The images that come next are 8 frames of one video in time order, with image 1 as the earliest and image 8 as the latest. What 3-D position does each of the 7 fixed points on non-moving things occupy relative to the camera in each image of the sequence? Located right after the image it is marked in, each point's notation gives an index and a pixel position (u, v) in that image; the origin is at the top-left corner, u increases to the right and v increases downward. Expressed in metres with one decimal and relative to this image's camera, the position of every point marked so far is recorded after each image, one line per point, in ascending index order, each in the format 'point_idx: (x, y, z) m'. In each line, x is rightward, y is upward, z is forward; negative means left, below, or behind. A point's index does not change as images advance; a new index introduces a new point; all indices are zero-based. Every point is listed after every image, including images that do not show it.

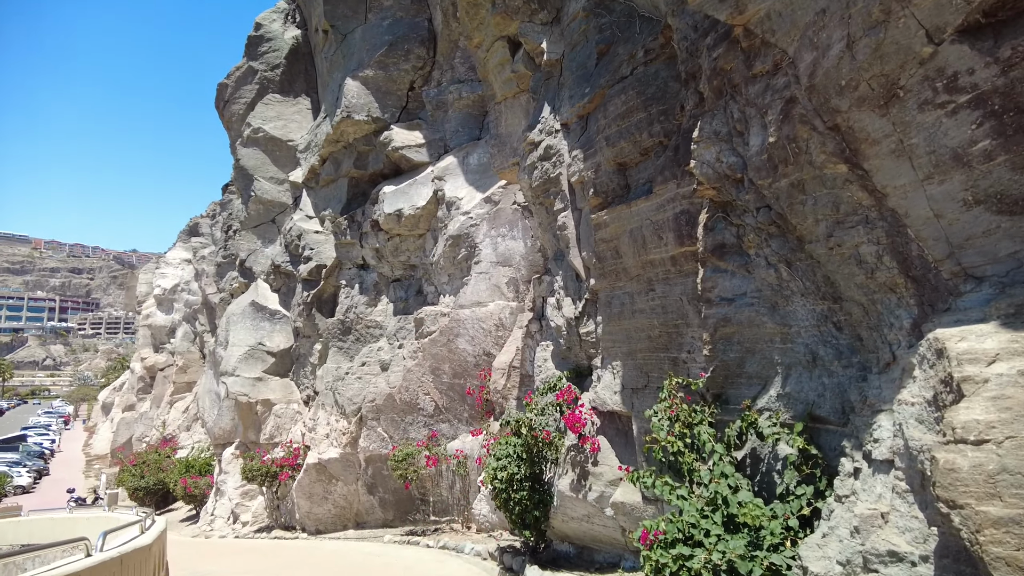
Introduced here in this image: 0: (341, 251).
0: (-5.1, +1.1, +18.8) m
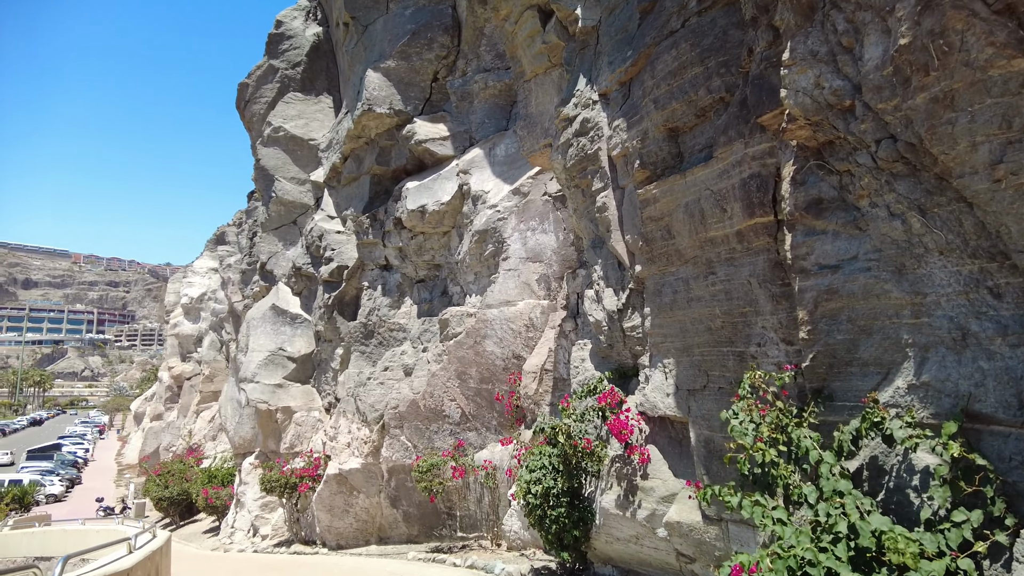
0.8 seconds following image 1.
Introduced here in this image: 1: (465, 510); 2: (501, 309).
0: (-4.2, +1.1, +18.0) m
1: (-1.0, -4.9, +13.9) m
2: (-0.3, -0.5, +13.8) m
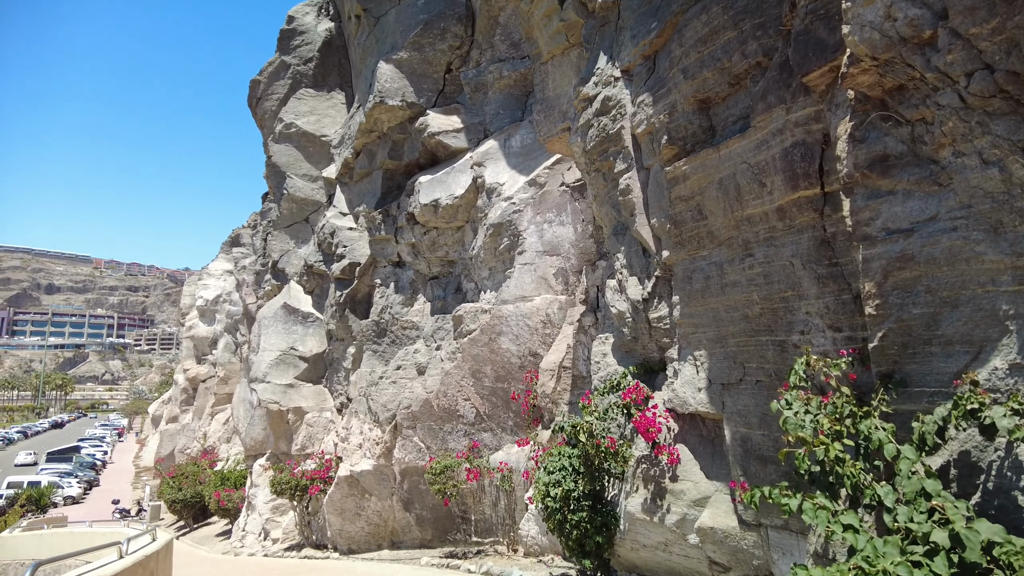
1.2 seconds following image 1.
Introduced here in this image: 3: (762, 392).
0: (-3.8, +1.1, +17.6) m
1: (-0.7, -4.8, +13.3) m
2: (+0.1, -0.4, +13.3) m
3: (+2.4, -1.0, +6.2) m
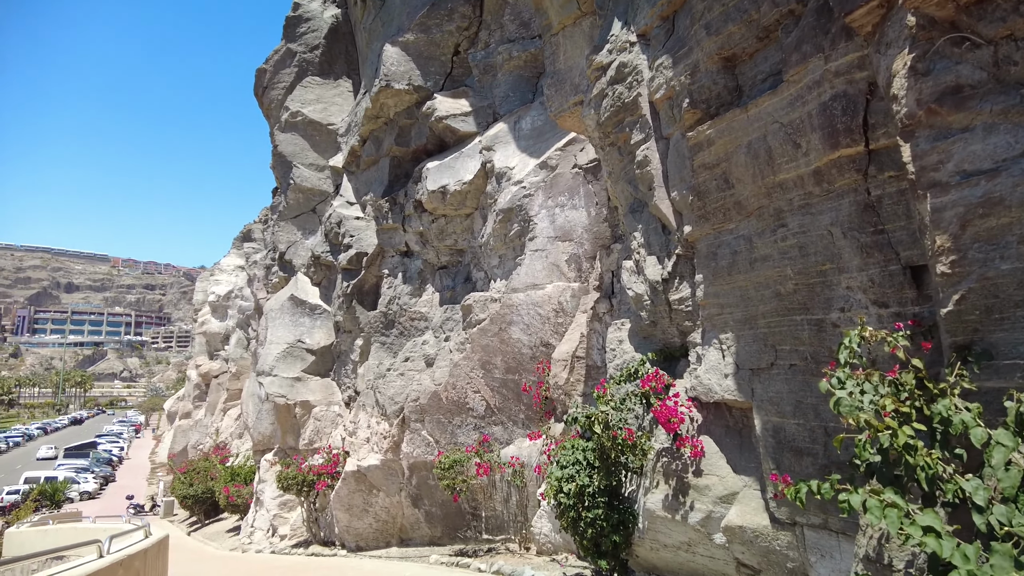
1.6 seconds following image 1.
0: (-3.5, +1.4, +17.1) m
1: (-0.4, -4.5, +12.8) m
2: (+0.3, -0.1, +12.7) m
3: (+2.5, -0.8, +5.6) m
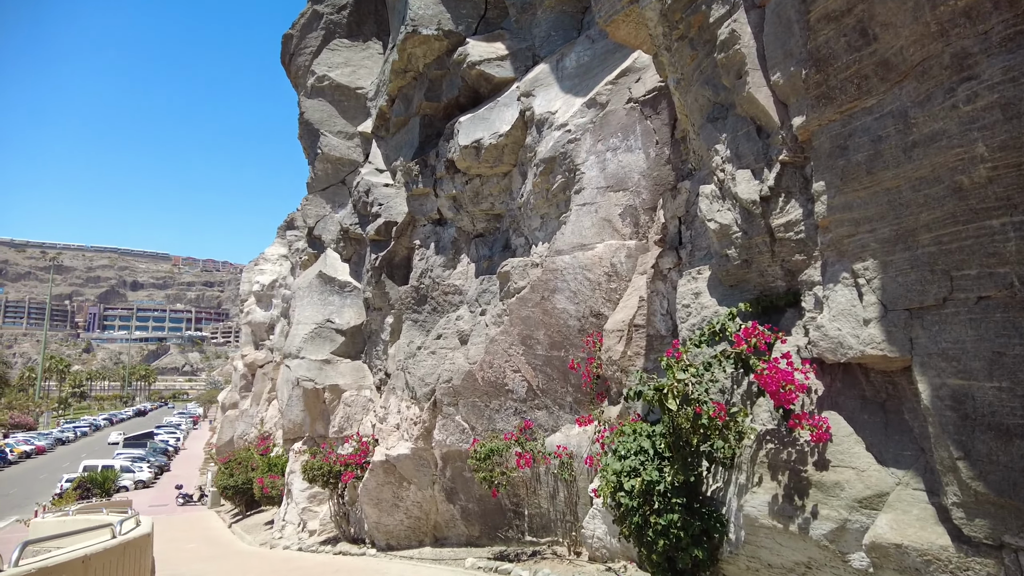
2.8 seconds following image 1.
0: (-2.4, +2.1, +15.5) m
1: (+0.4, -3.8, +11.0) m
2: (+1.1, +0.6, +10.9) m
3: (+2.7, -0.1, +3.6) m
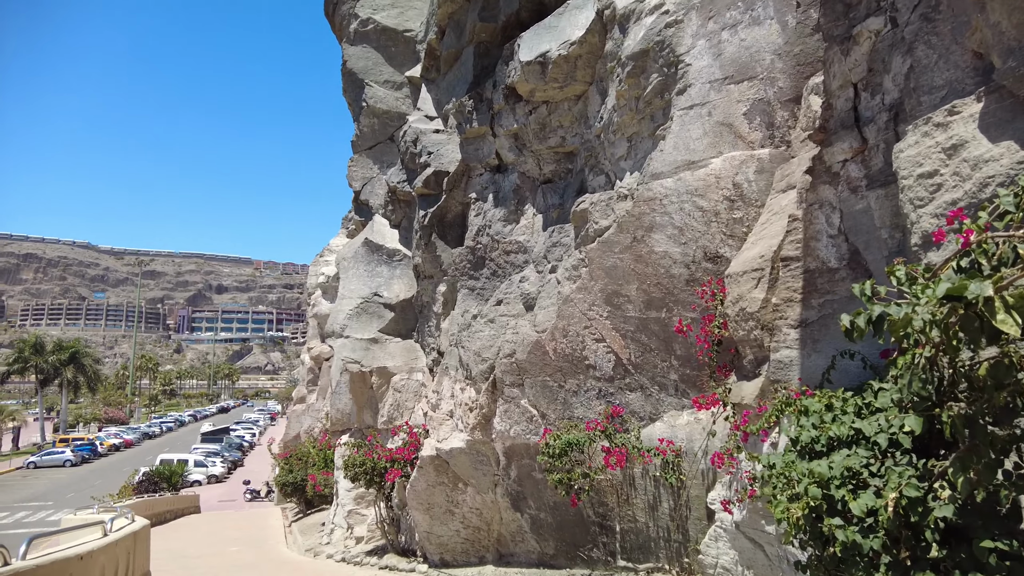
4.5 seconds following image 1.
0: (-0.9, +2.8, +12.9) m
1: (+1.5, -3.0, +8.2) m
2: (+2.1, +1.4, +7.9) m
3: (+3.0, +0.7, +0.5) m
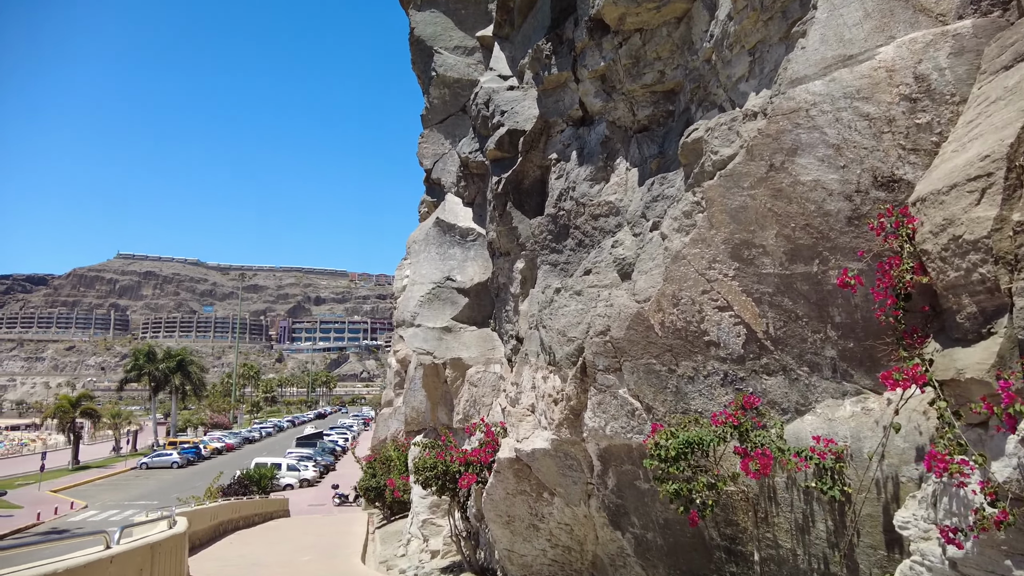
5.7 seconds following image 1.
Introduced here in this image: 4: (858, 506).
0: (+0.6, +3.2, +11.1) m
1: (+2.5, -2.5, +6.0) m
2: (+2.9, +1.9, +5.8) m
3: (+2.8, +1.3, -1.7) m
4: (+2.9, -1.8, +5.0) m
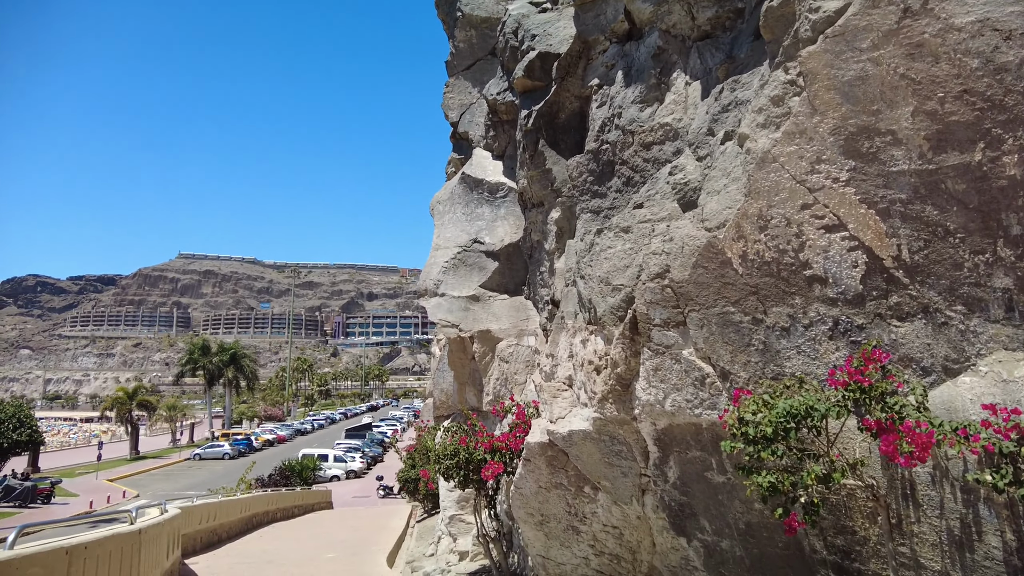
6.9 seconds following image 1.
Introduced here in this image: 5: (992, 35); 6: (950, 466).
0: (+1.1, +3.9, +9.3) m
1: (+2.6, -1.9, +4.1) m
2: (+3.0, +2.6, +3.7) m
3: (+2.3, +1.9, -3.7) m
4: (+3.0, -1.2, +3.0) m
5: (+2.9, +1.5, +3.8) m
6: (+2.7, -1.0, +3.7) m
